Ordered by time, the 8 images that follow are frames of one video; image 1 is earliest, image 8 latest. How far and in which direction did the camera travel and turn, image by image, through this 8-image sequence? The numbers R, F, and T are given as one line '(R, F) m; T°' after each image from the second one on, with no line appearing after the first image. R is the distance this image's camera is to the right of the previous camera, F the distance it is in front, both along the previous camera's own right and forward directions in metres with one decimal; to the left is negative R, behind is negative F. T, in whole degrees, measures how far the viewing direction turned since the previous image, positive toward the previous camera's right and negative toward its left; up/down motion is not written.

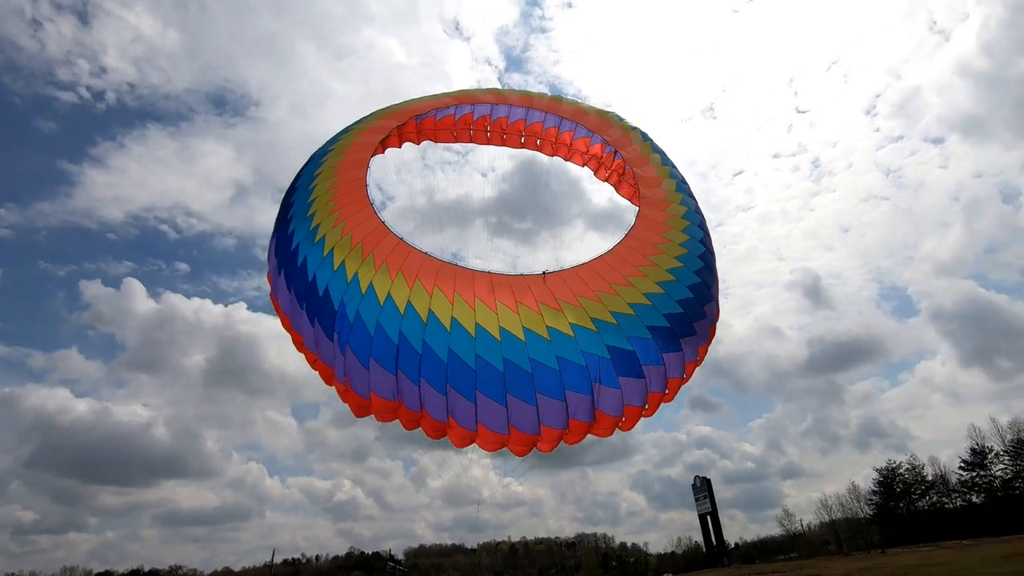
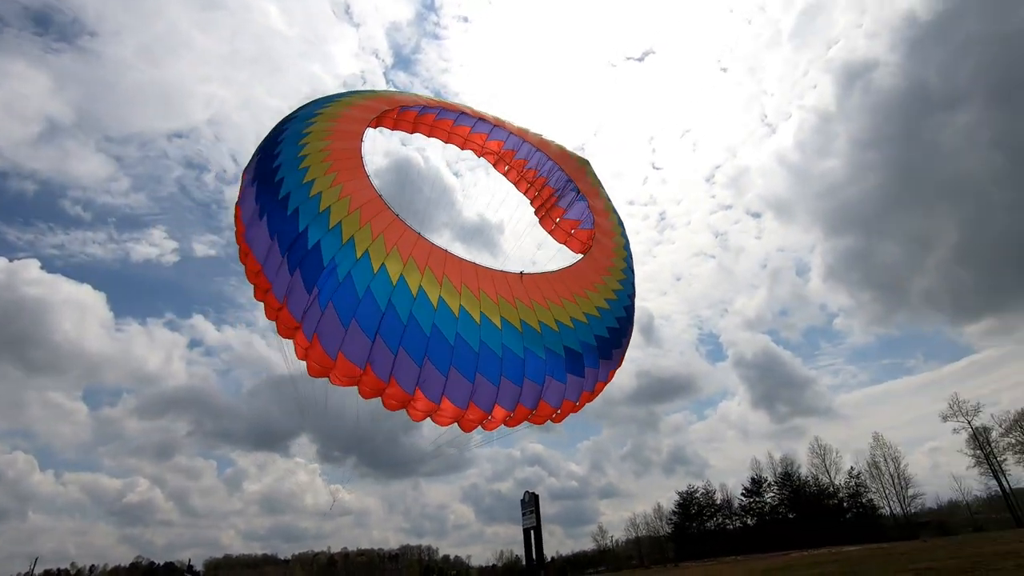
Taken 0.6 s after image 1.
(-0.3, 0.0) m; +15°
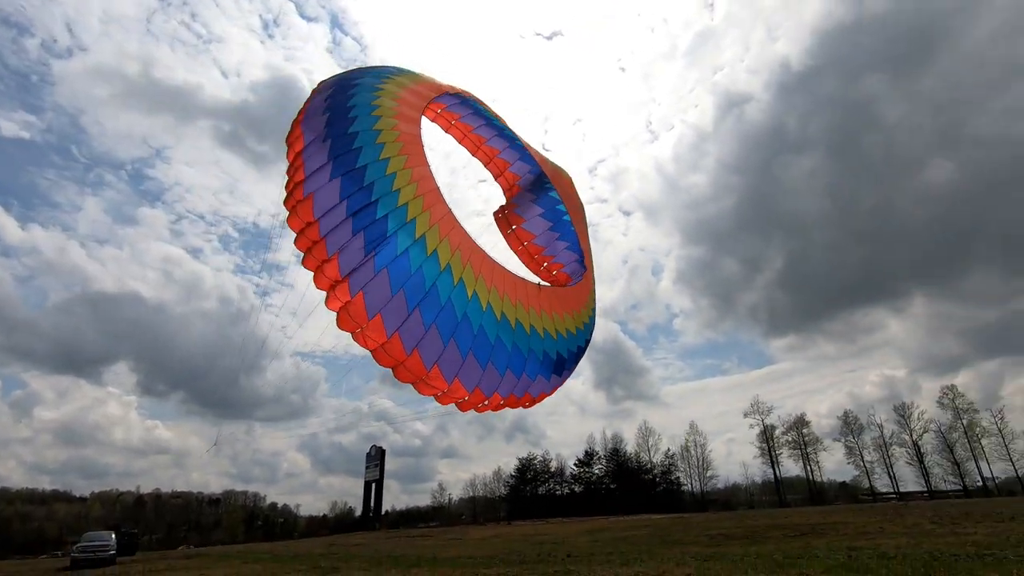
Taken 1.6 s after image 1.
(-1.1, -0.5) m; +14°
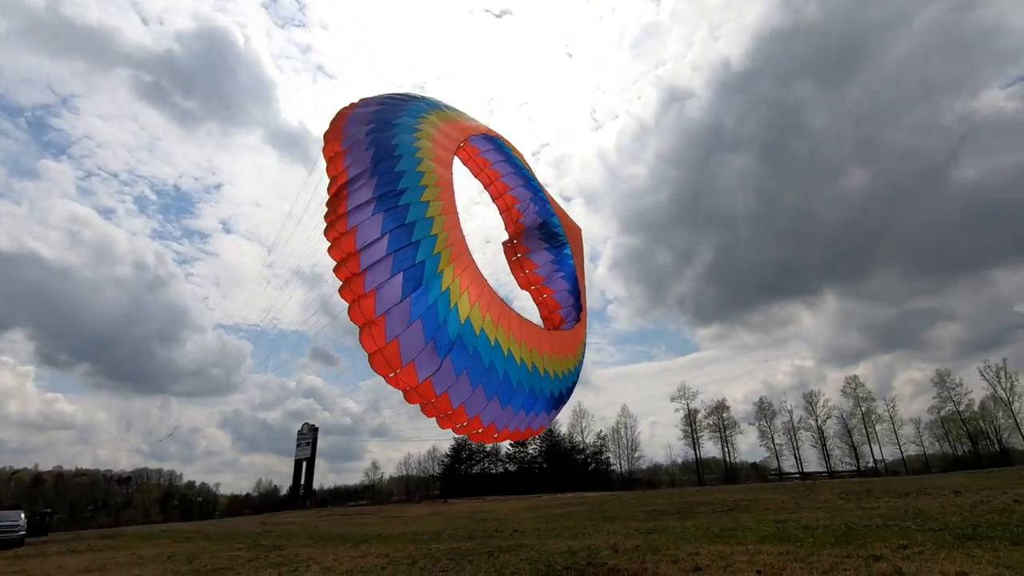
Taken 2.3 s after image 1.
(-0.9, -0.3) m; +7°
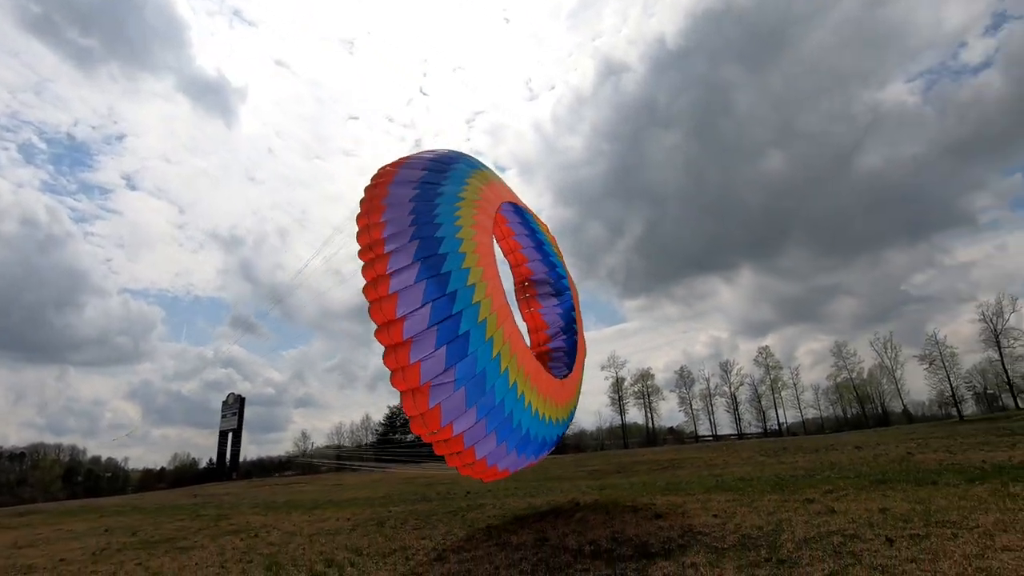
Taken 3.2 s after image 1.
(-1.0, -0.3) m; +7°
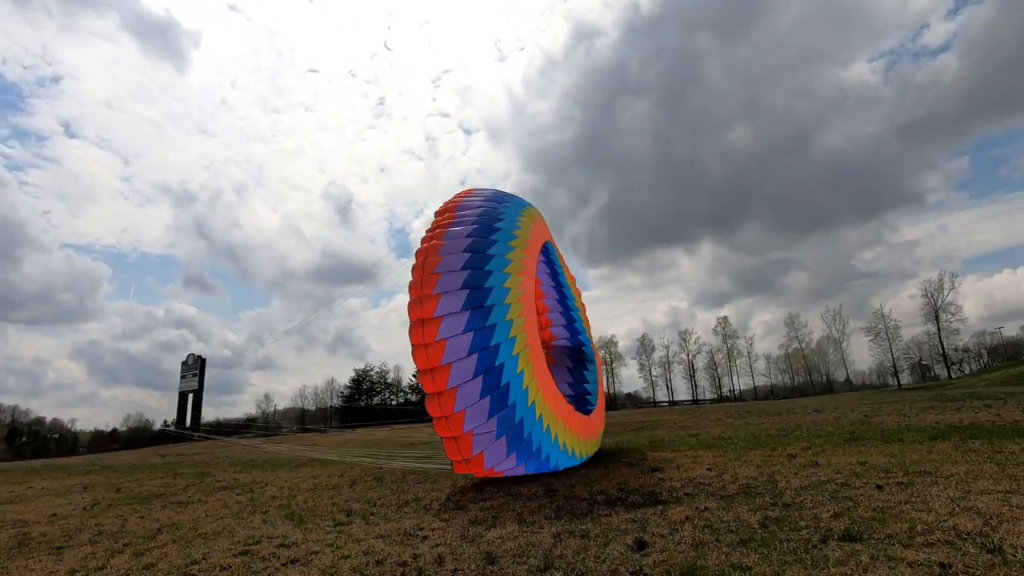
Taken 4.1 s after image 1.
(-1.0, -0.2) m; +4°
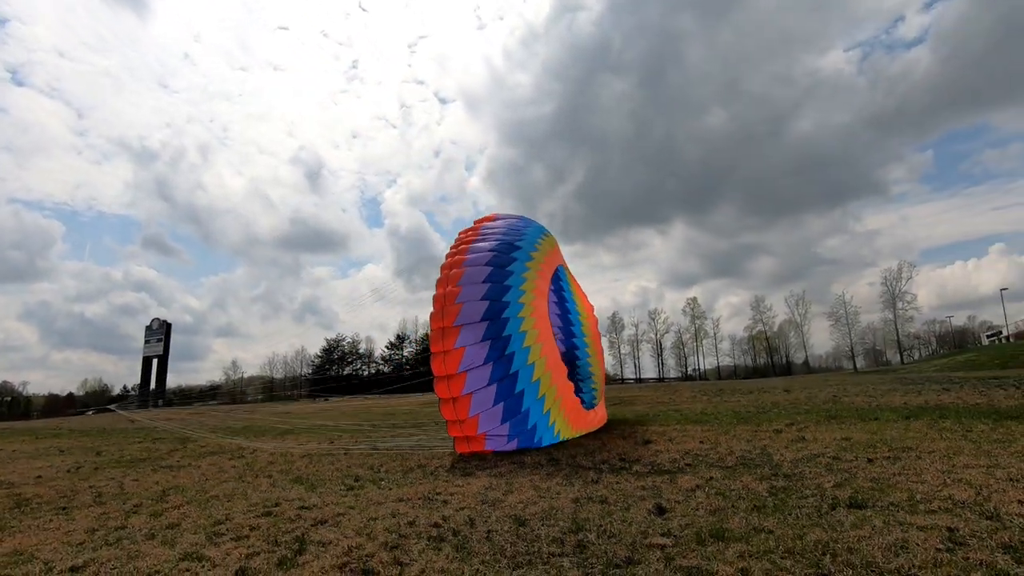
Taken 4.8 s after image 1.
(-0.8, -0.1) m; +3°
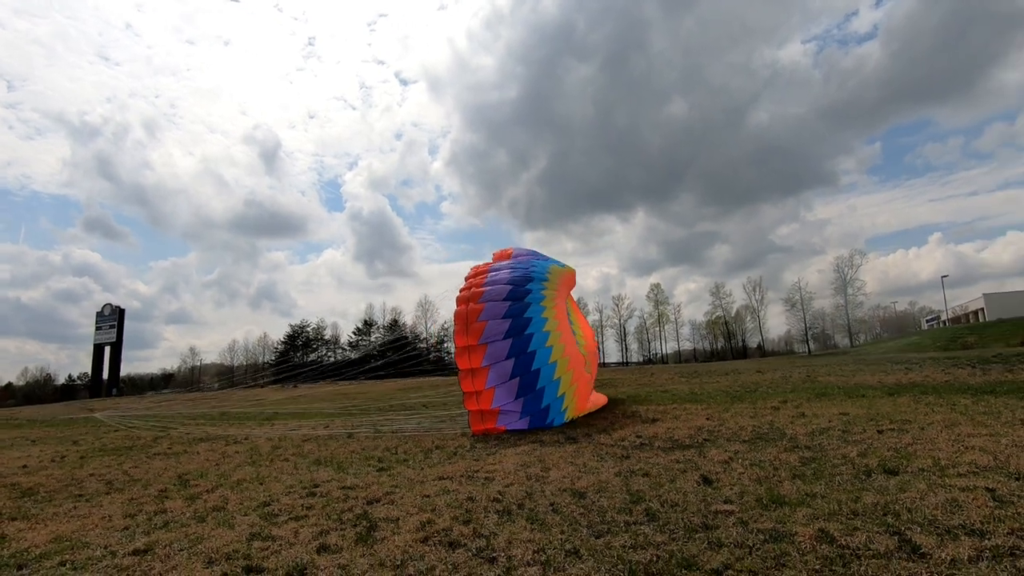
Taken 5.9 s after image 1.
(-1.2, 0.0) m; +4°
